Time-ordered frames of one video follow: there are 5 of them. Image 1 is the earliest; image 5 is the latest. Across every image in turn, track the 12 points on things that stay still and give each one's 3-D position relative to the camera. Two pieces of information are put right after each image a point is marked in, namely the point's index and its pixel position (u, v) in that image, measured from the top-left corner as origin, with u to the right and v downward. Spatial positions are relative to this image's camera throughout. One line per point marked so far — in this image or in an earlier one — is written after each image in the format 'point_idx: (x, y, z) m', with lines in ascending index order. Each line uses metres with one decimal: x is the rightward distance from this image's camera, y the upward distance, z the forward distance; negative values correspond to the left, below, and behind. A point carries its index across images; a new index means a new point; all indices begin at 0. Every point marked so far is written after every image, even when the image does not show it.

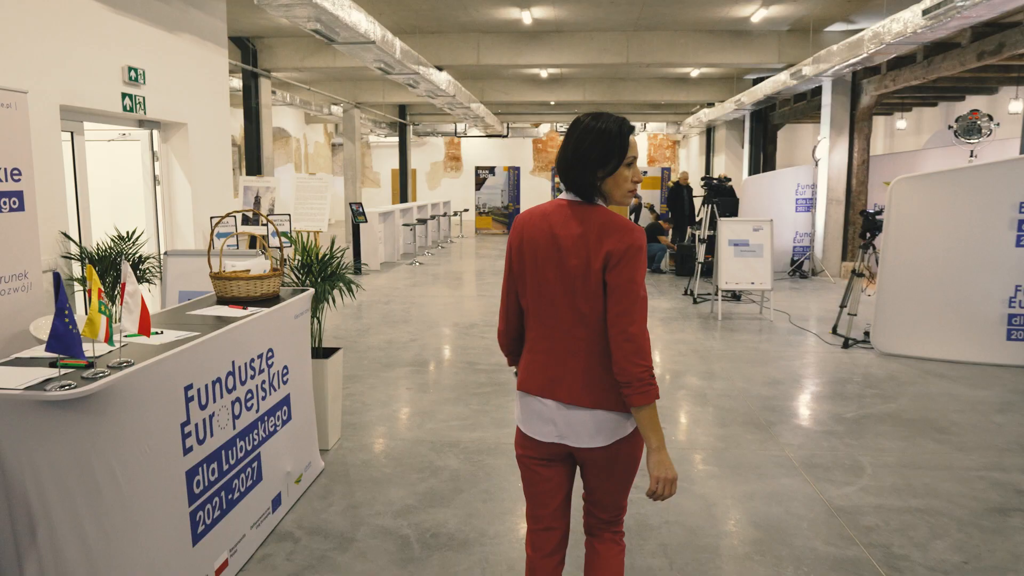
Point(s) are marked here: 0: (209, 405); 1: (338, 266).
0: (-1.0, -0.4, +2.5) m
1: (-0.9, +0.1, +3.9) m
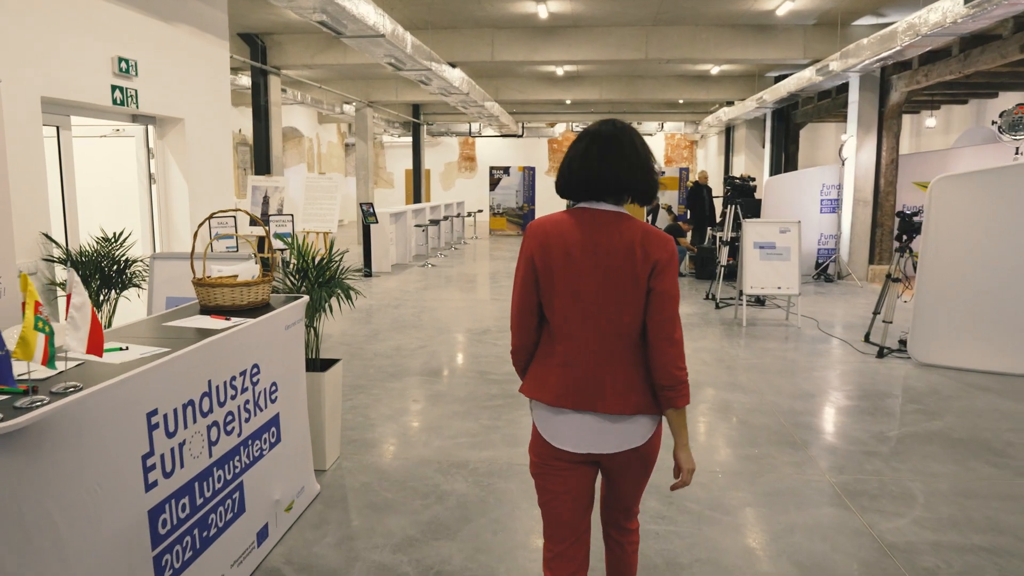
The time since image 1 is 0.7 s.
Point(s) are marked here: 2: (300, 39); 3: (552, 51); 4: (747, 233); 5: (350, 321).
0: (-0.9, -0.4, +2.2) m
1: (-0.8, +0.1, +3.6) m
2: (-3.0, +3.6, +10.9) m
3: (+0.6, +3.3, +10.6) m
4: (+2.3, +0.5, +7.4) m
5: (-1.6, -0.3, +7.6) m
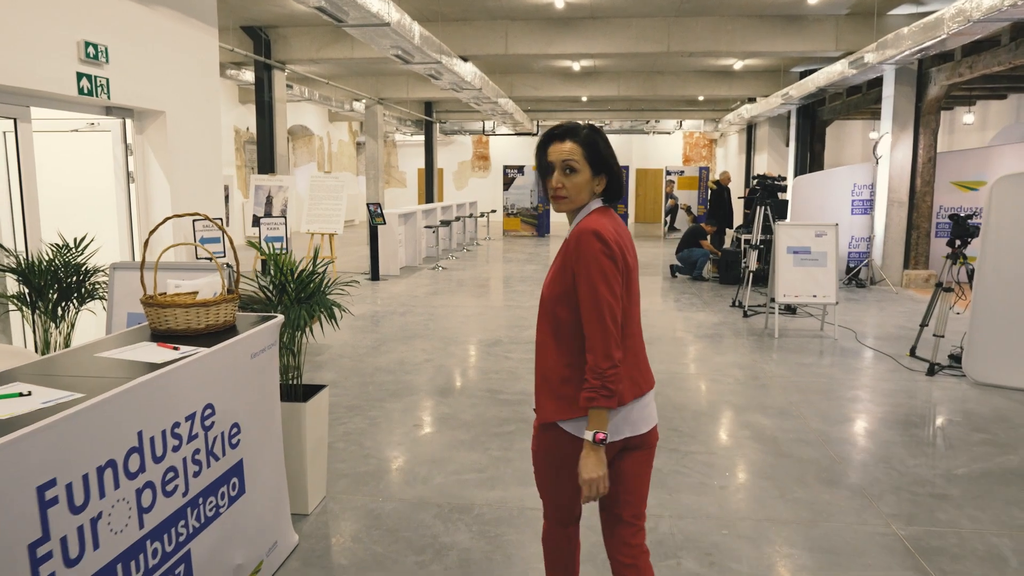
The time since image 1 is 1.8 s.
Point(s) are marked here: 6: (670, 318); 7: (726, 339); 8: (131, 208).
0: (-0.9, -0.5, +1.7) m
1: (-0.8, 0.0, +3.1) m
2: (-2.8, +3.5, +10.5) m
3: (+0.7, +3.2, +10.0) m
4: (+2.4, +0.5, +6.8) m
5: (-1.5, -0.4, +7.1) m
6: (+1.6, -0.3, +7.9) m
7: (+1.9, -0.5, +6.8) m
8: (-2.5, +0.5, +5.0) m
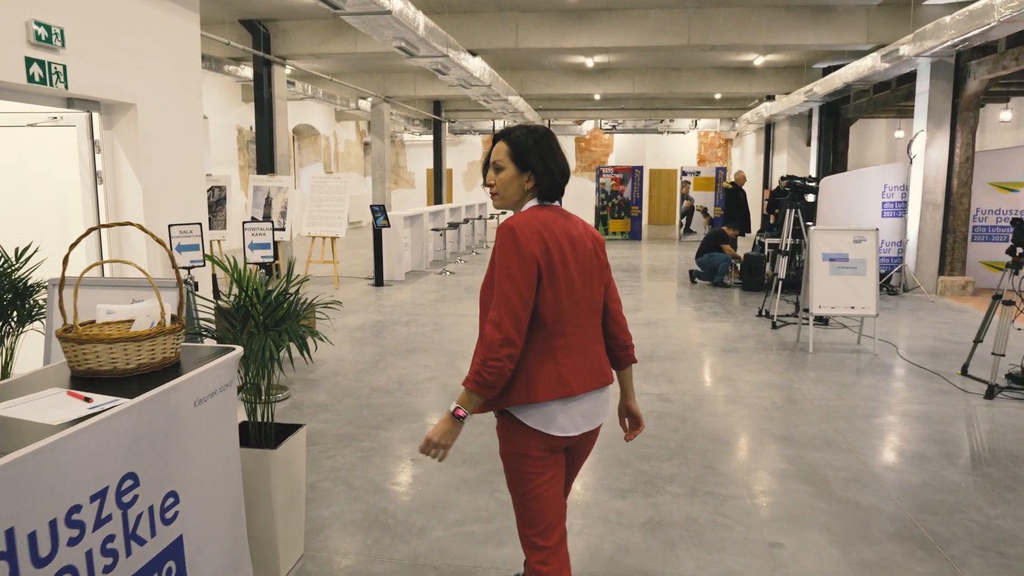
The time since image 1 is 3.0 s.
0: (-0.9, -0.5, +1.2) m
1: (-0.7, -0.1, +2.6) m
2: (-2.7, +3.4, +10.0) m
3: (+0.9, +3.1, +9.5) m
4: (+2.5, +0.4, +6.3) m
5: (-1.4, -0.5, +6.6) m
6: (+1.7, -0.4, +7.3) m
7: (+2.0, -0.5, +6.3) m
8: (-2.4, +0.4, +4.5) m
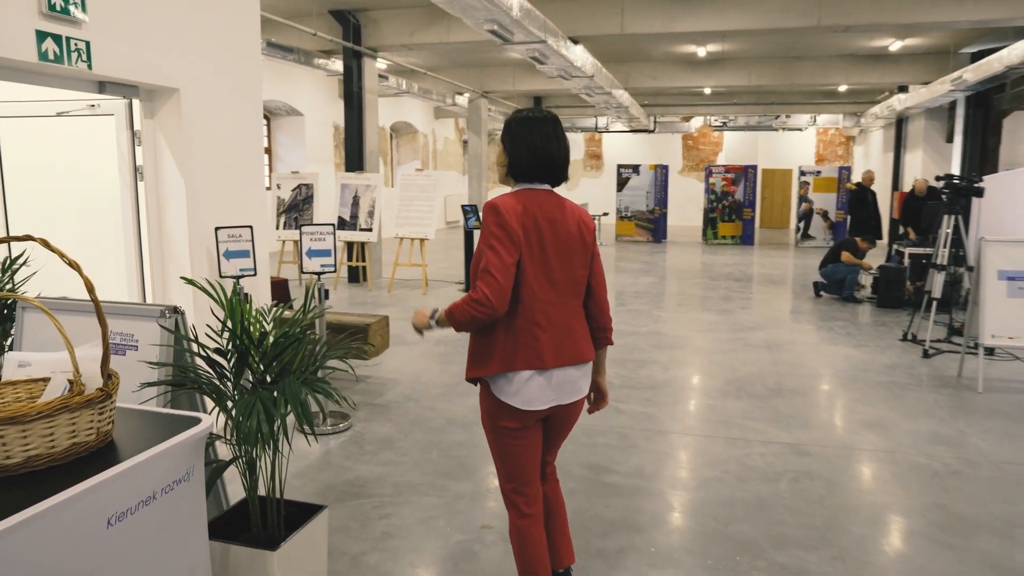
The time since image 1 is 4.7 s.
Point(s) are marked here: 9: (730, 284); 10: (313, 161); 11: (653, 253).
0: (-0.9, -0.6, +0.5) m
1: (-0.5, -0.2, +1.9) m
2: (-1.4, +3.4, +9.5) m
3: (+2.1, +3.0, +8.5) m
4: (+3.2, +0.2, +5.1) m
5: (-0.6, -0.5, +6.0) m
6: (+2.5, -0.5, +6.2) m
7: (+2.7, -0.7, +5.2) m
8: (-1.9, +0.4, +3.9) m
9: (+3.0, +0.1, +10.5) m
10: (-3.3, +2.1, +12.7) m
11: (+2.7, +0.7, +14.8) m
